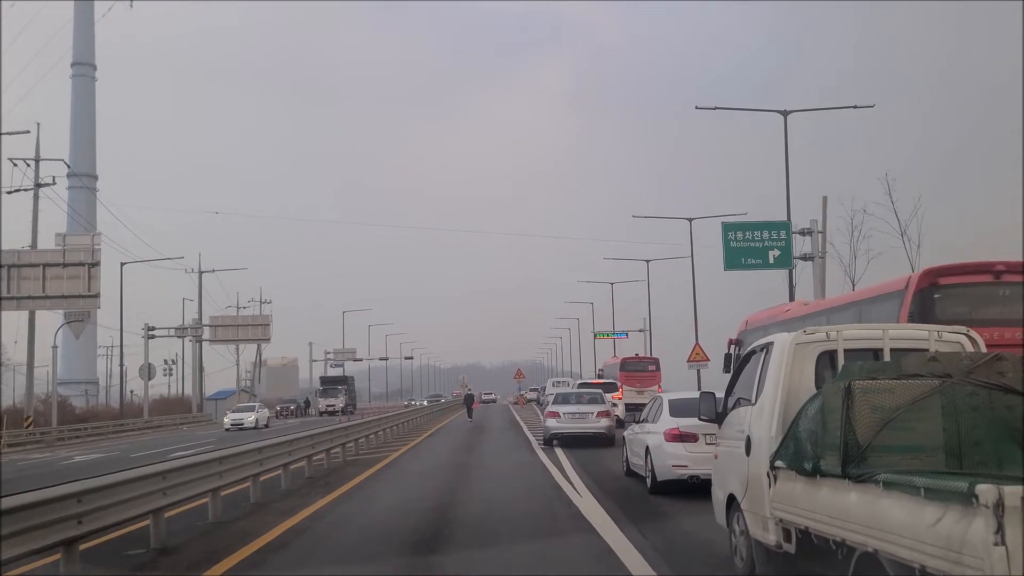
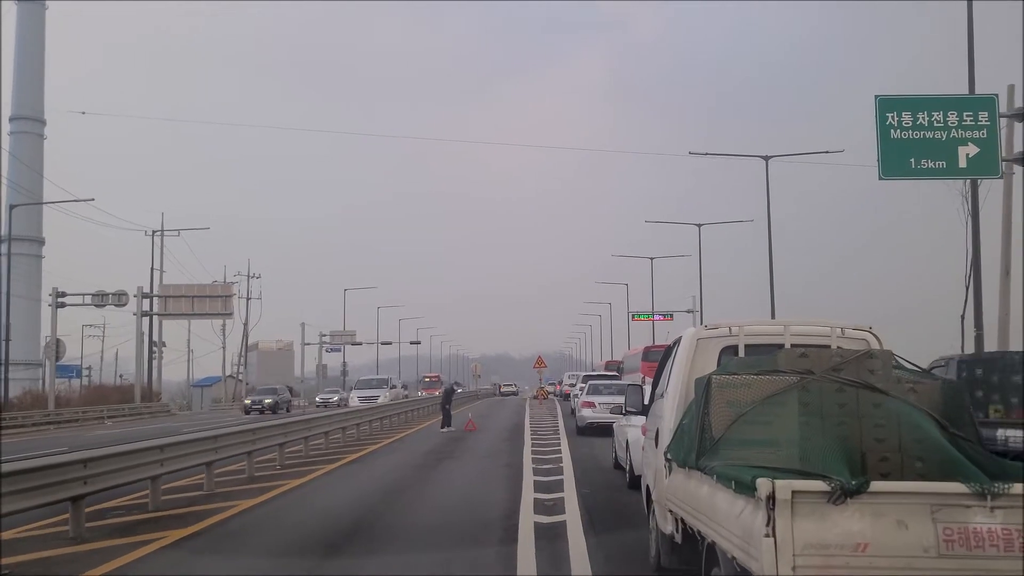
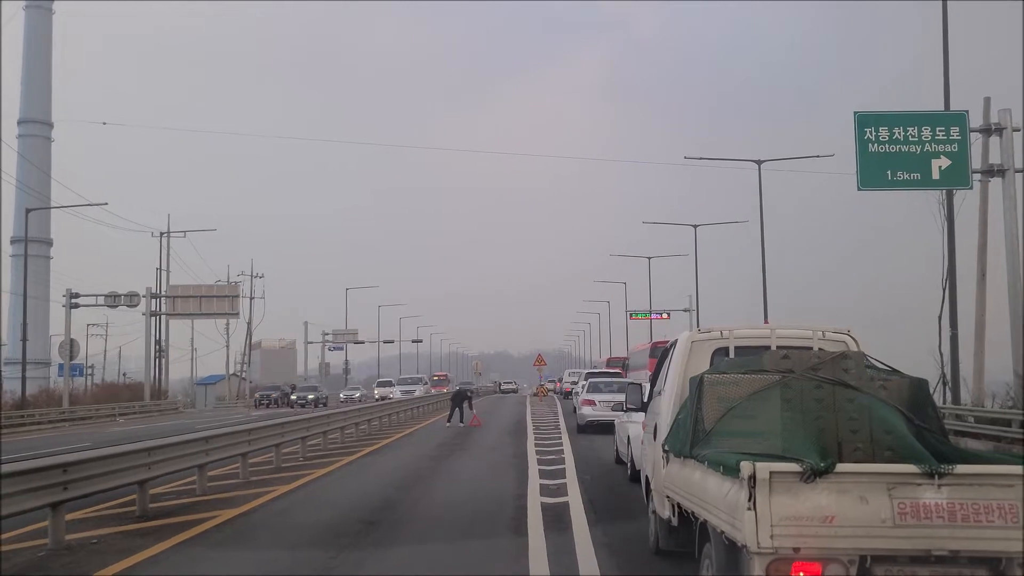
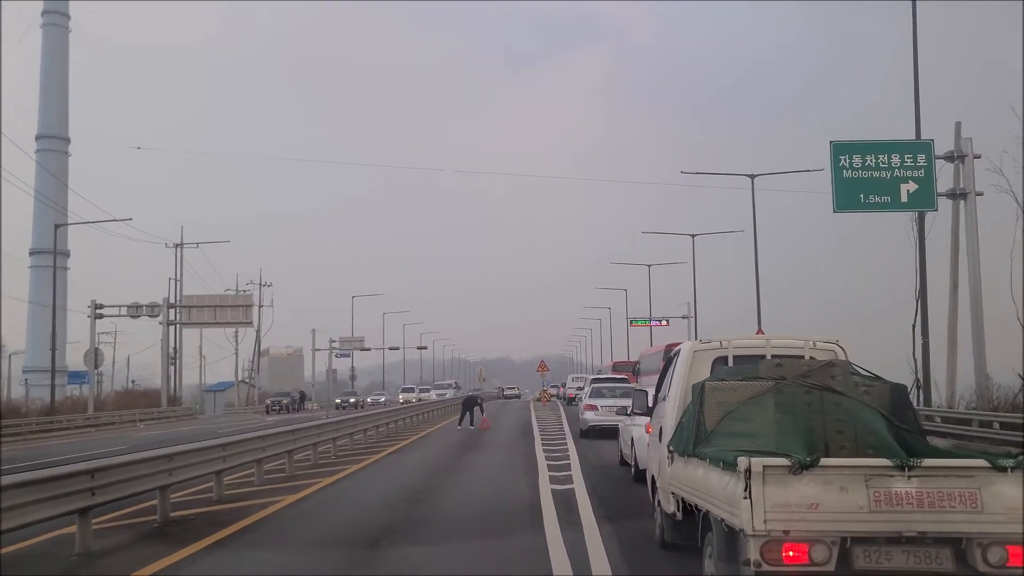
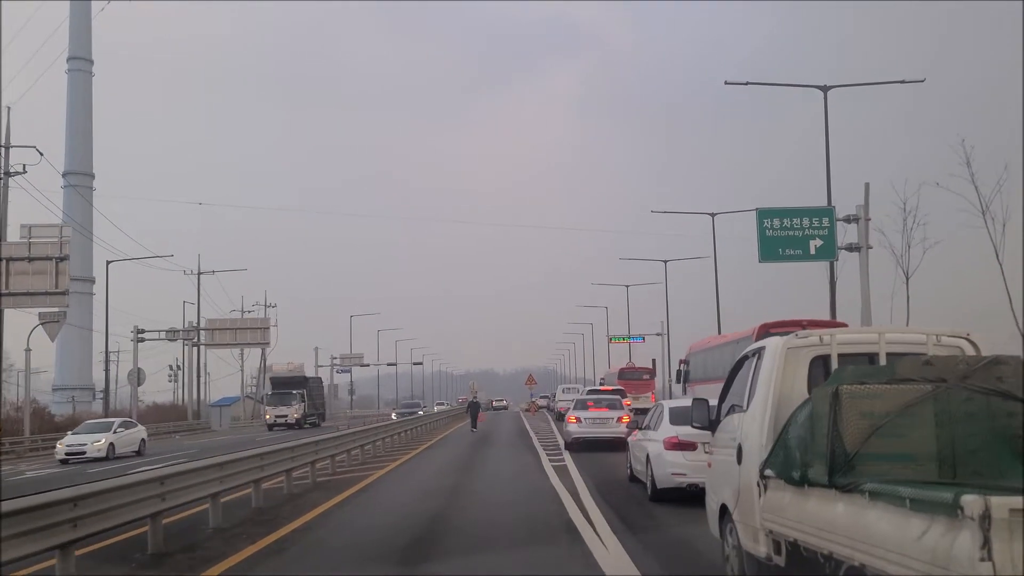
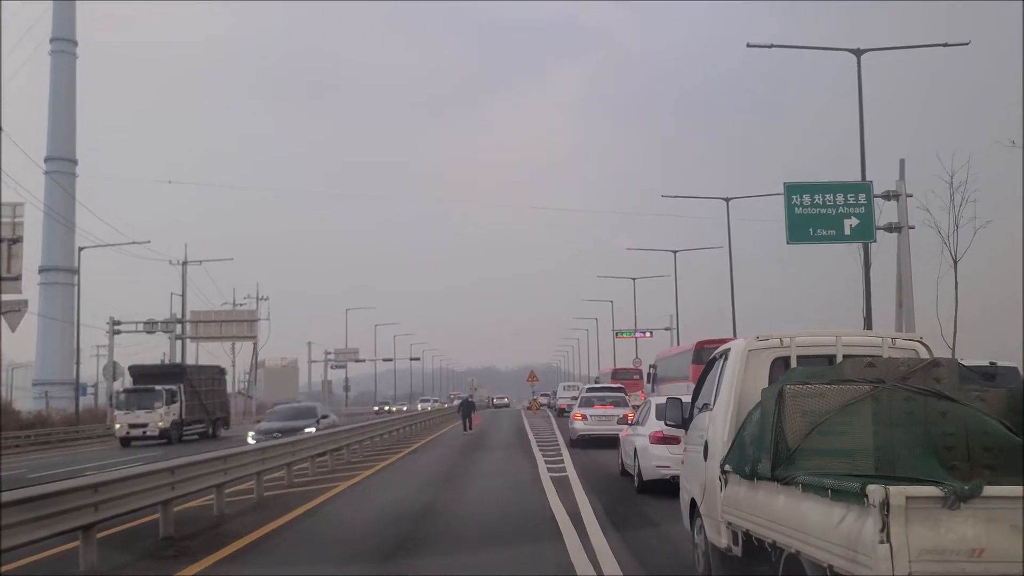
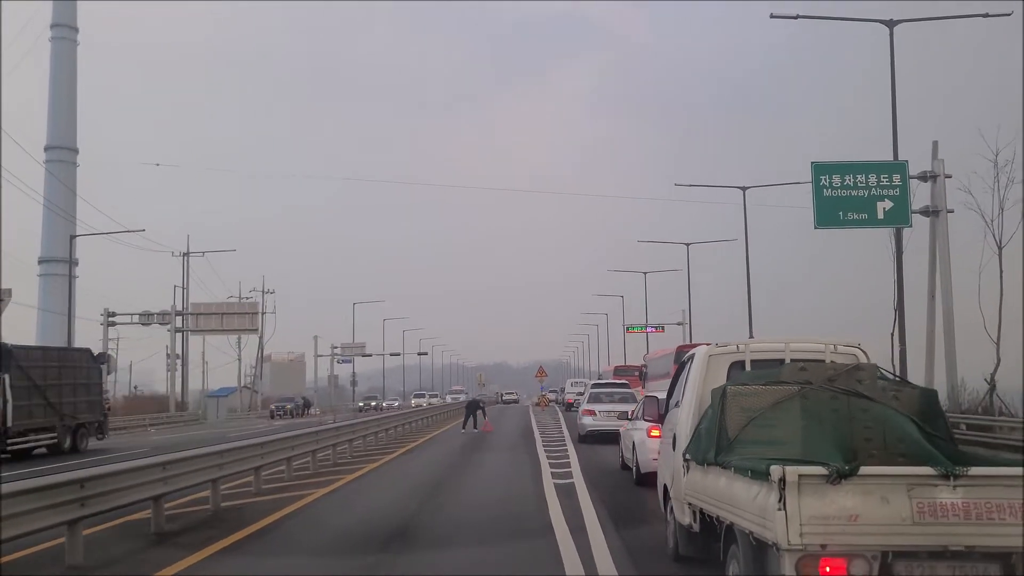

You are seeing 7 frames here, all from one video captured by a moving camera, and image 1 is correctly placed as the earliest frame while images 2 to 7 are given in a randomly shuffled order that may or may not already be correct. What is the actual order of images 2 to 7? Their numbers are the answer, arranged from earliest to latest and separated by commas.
5, 6, 7, 4, 3, 2
